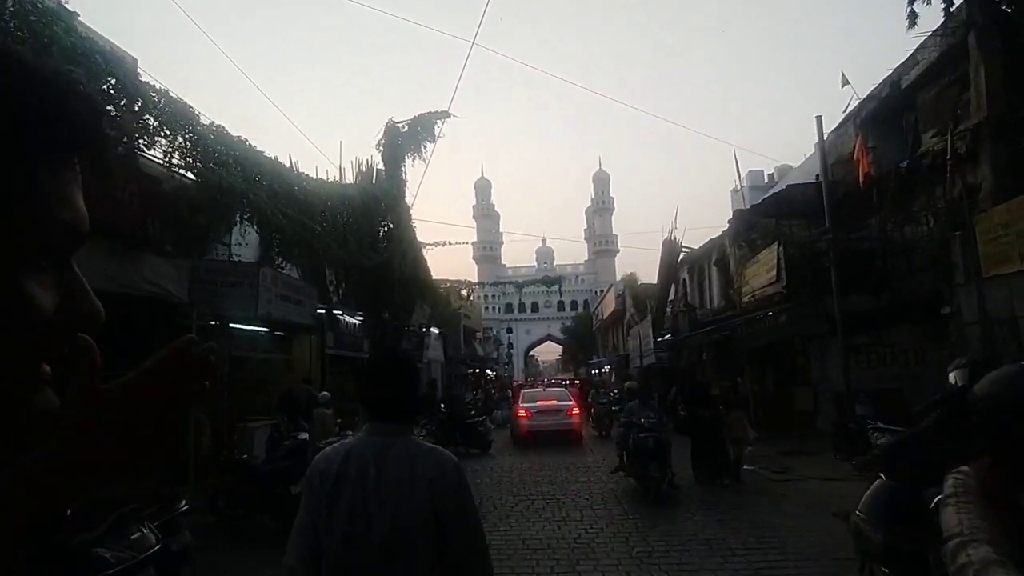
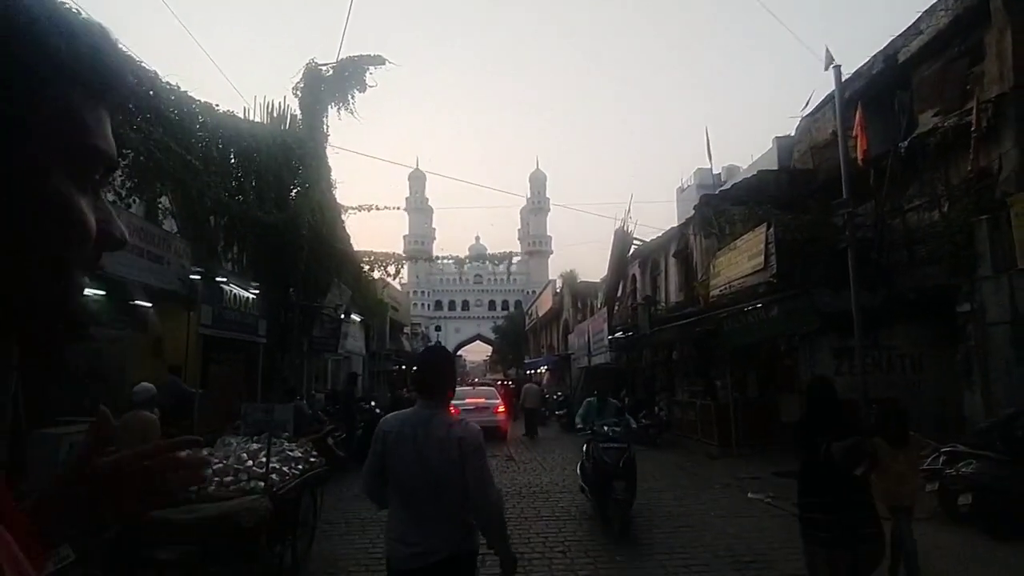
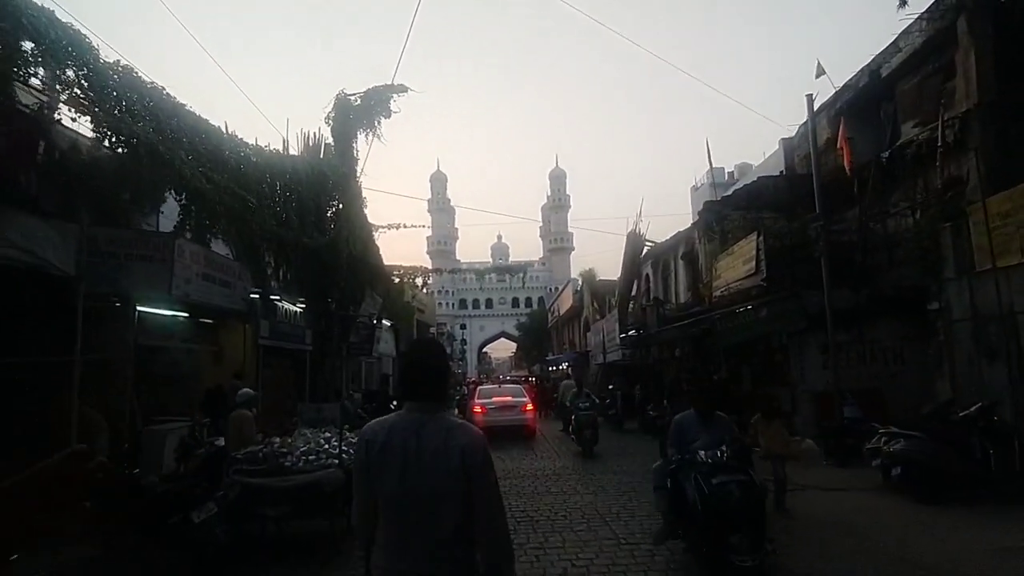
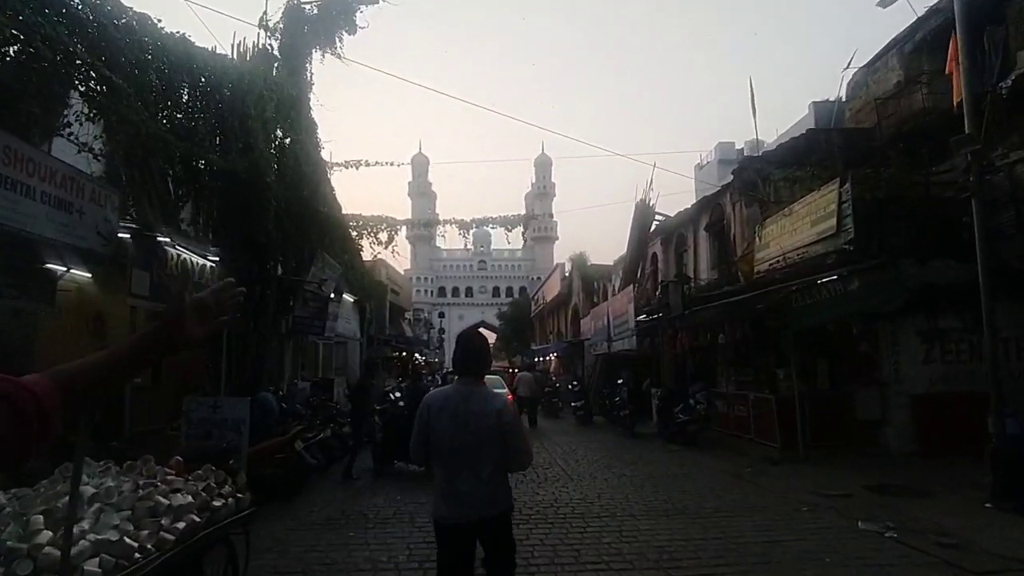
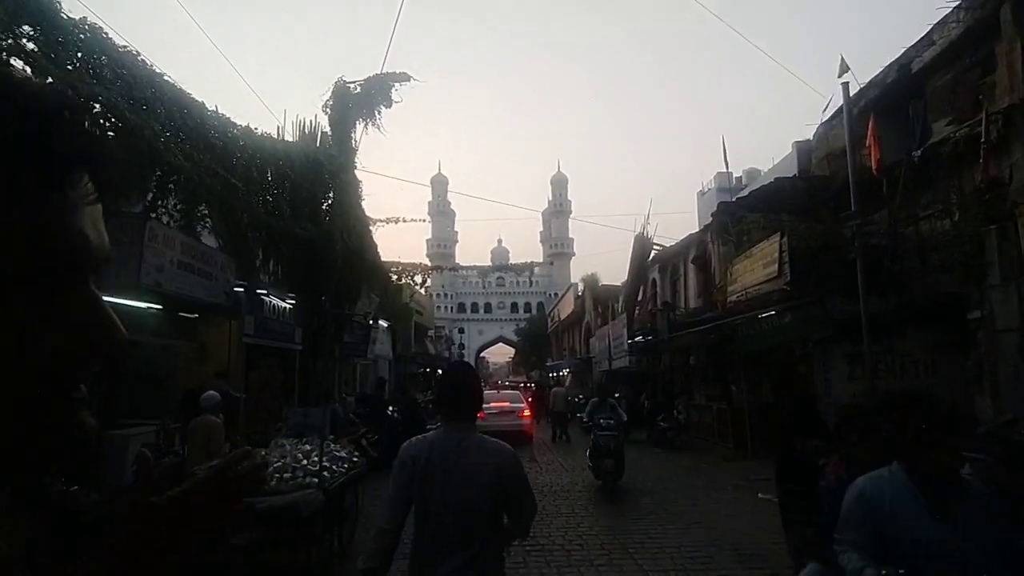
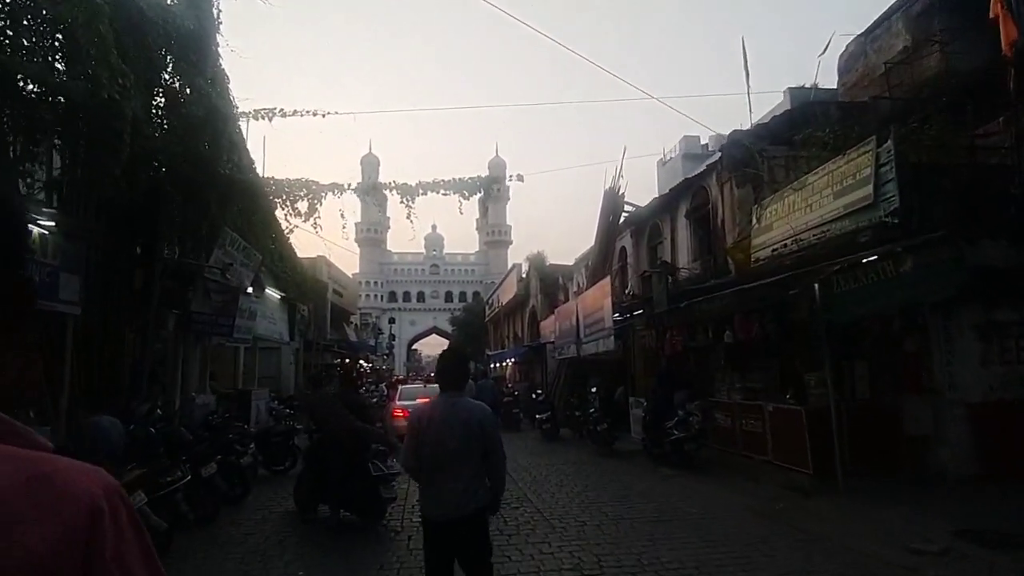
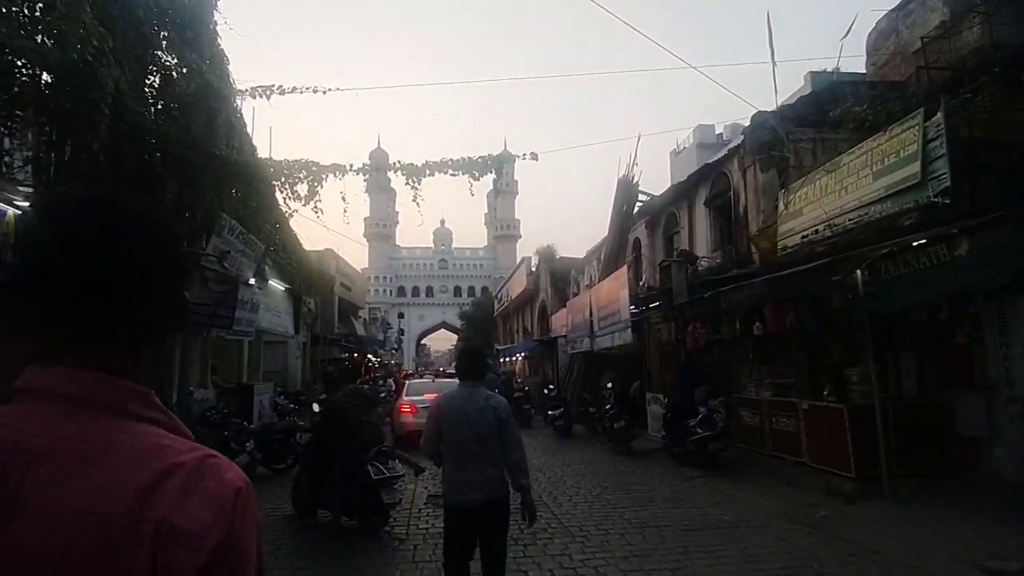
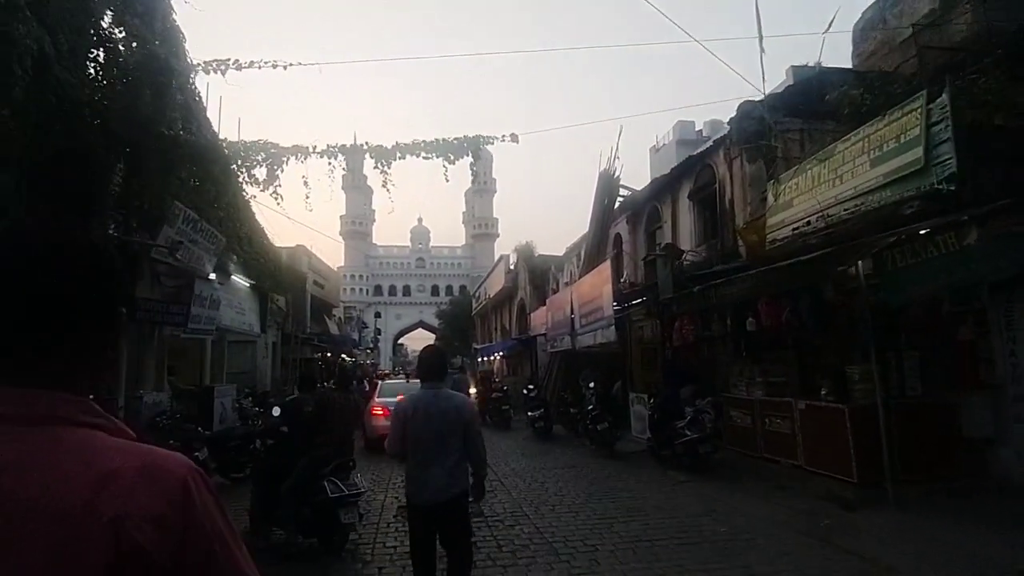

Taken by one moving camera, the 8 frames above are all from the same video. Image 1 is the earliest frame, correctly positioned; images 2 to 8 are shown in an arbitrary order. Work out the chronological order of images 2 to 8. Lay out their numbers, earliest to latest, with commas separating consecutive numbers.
3, 5, 2, 4, 6, 7, 8
